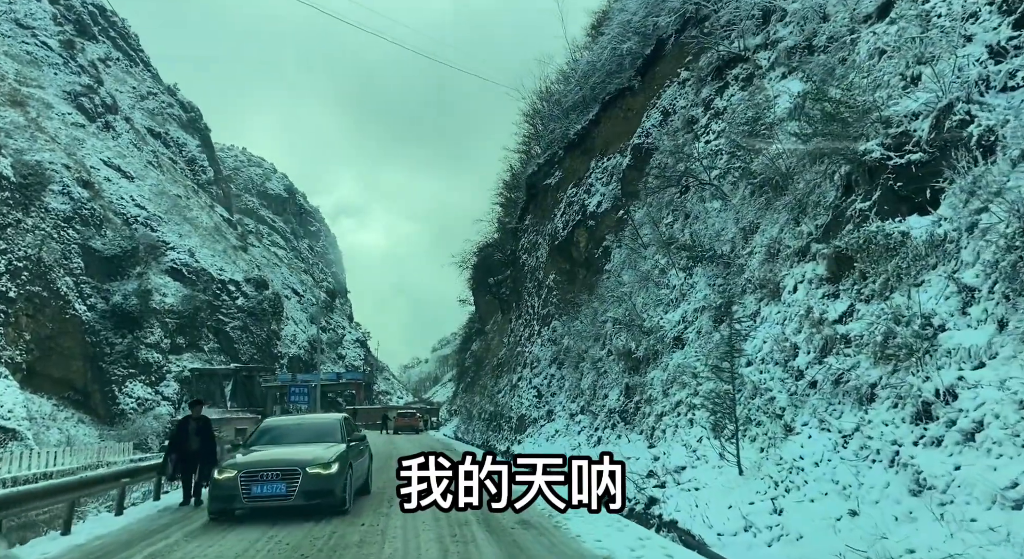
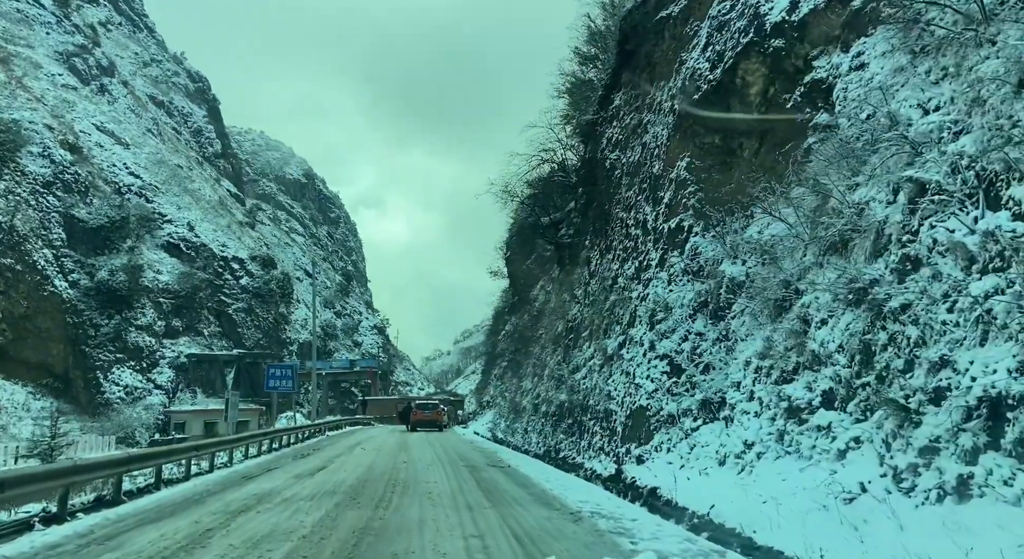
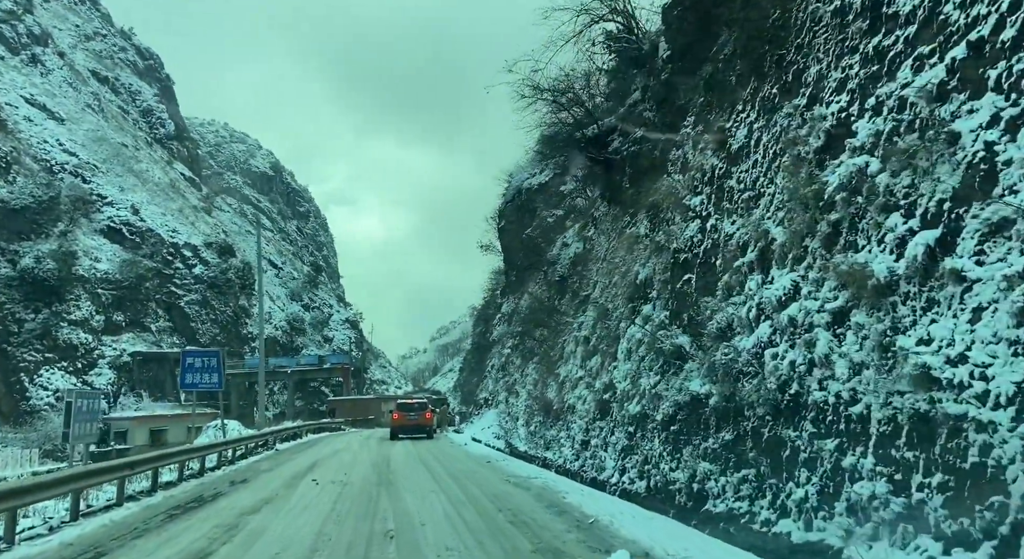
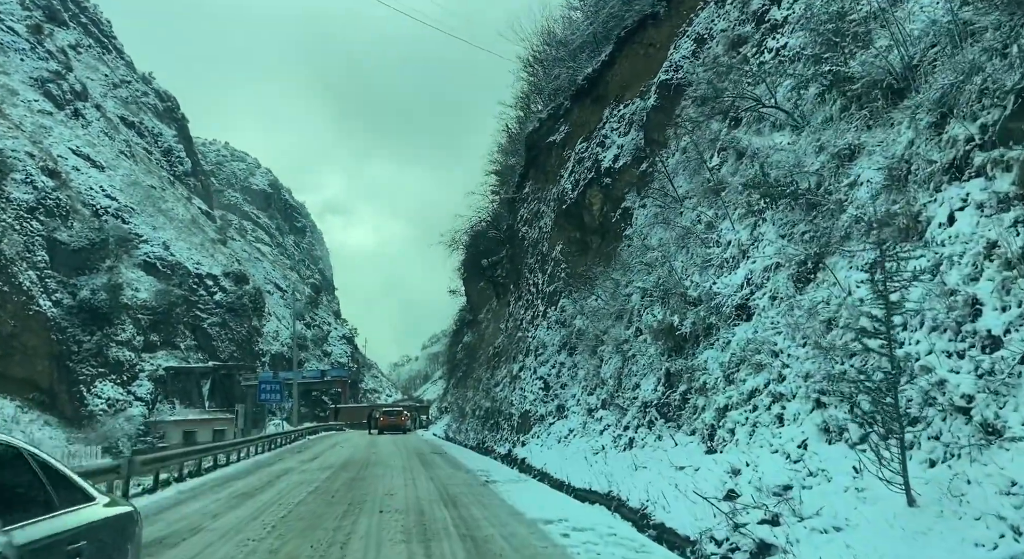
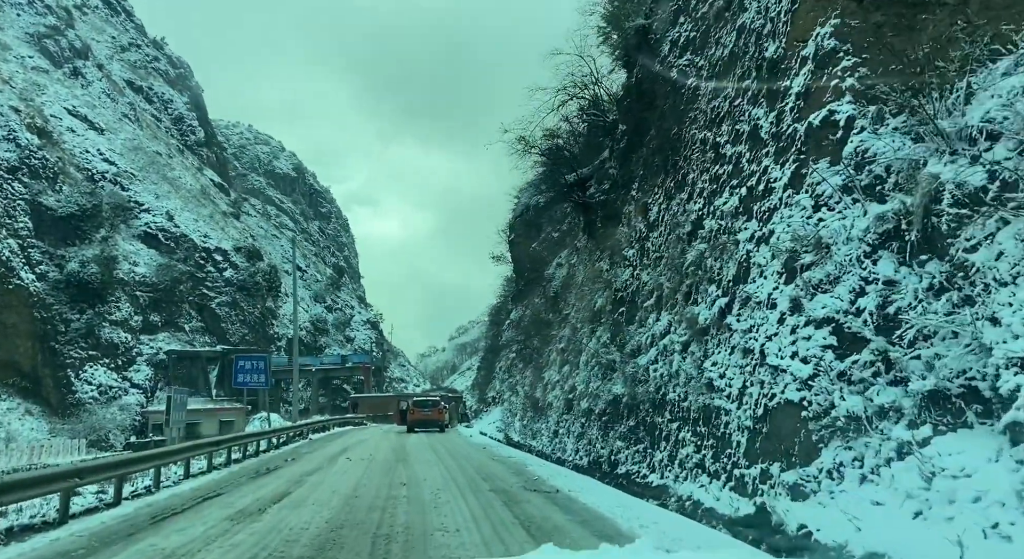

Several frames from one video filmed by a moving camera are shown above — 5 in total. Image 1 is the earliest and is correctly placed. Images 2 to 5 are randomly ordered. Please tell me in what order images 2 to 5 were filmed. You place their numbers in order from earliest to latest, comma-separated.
4, 2, 5, 3
